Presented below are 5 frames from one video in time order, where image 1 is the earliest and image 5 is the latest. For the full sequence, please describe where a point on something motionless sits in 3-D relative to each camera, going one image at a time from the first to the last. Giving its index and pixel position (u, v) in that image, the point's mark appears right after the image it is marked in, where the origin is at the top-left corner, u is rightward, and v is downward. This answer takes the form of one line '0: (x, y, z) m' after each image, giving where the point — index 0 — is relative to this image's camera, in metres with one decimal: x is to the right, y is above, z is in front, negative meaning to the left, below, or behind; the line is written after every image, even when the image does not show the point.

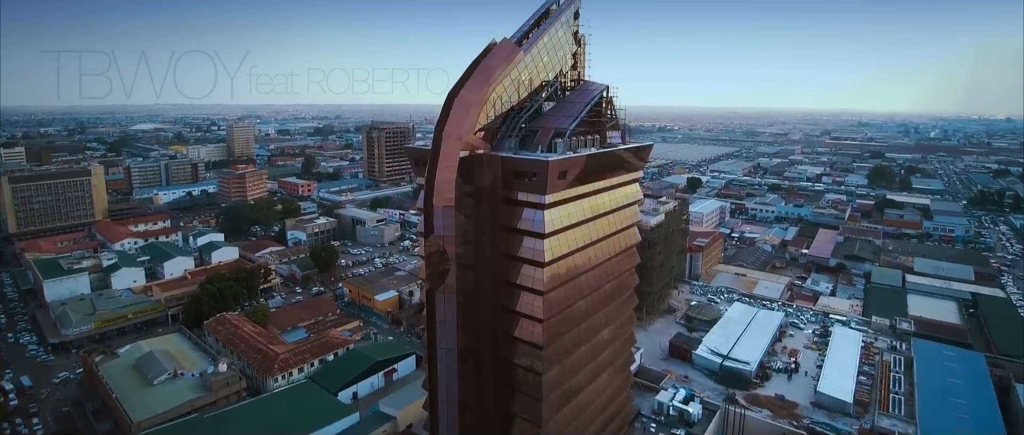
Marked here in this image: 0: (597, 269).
0: (+1.0, -0.6, +6.0) m
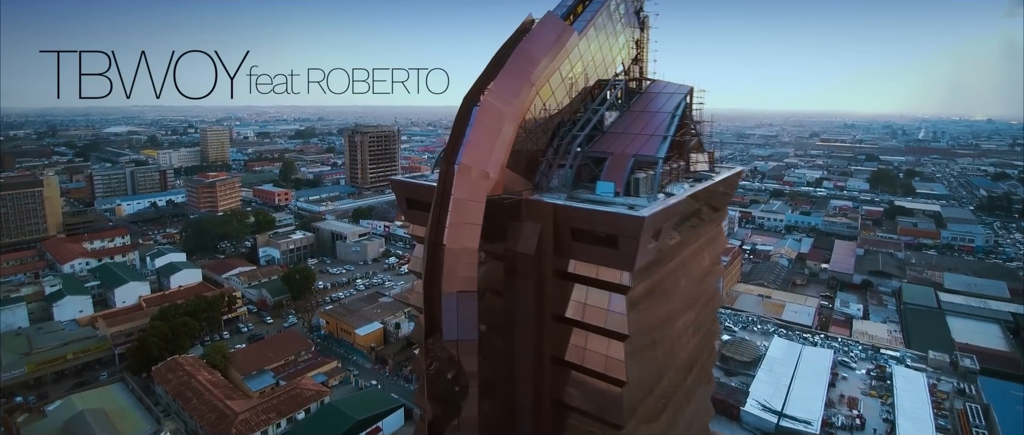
0: (+1.3, -1.1, +4.0) m
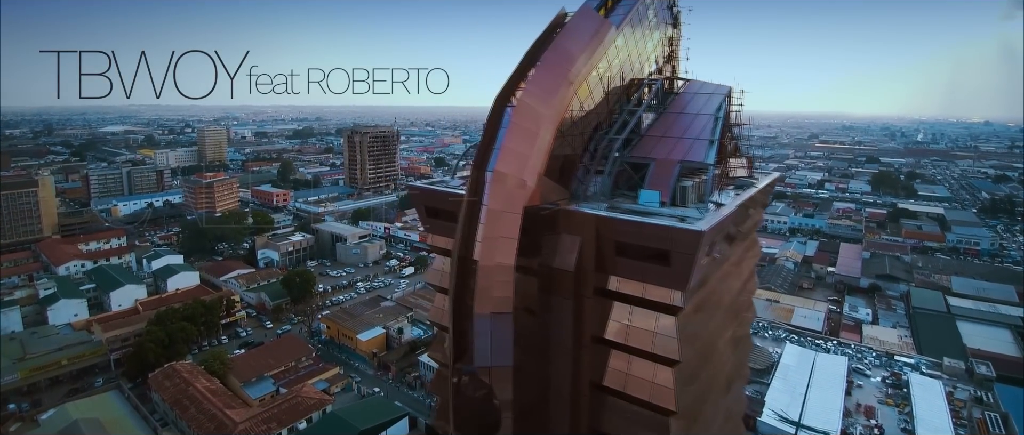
0: (+1.5, -1.2, +3.7) m
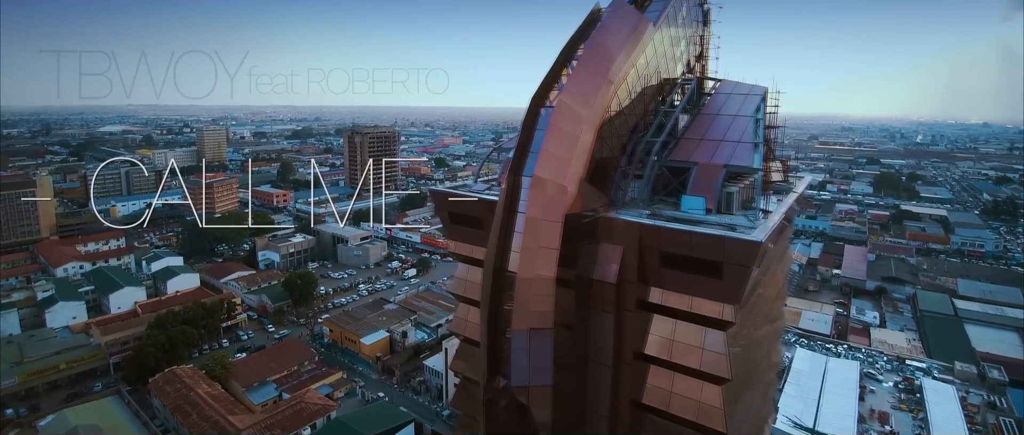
0: (+1.7, -1.2, +3.6) m
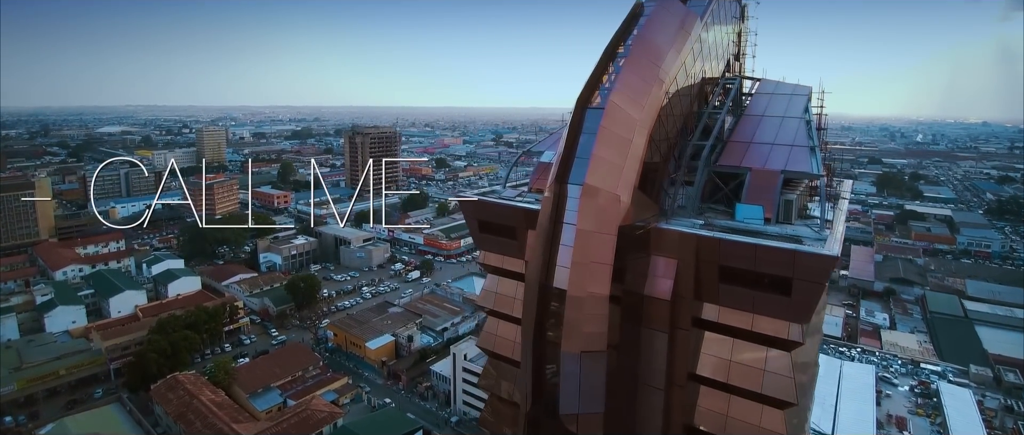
0: (+1.9, -1.3, +3.4) m
